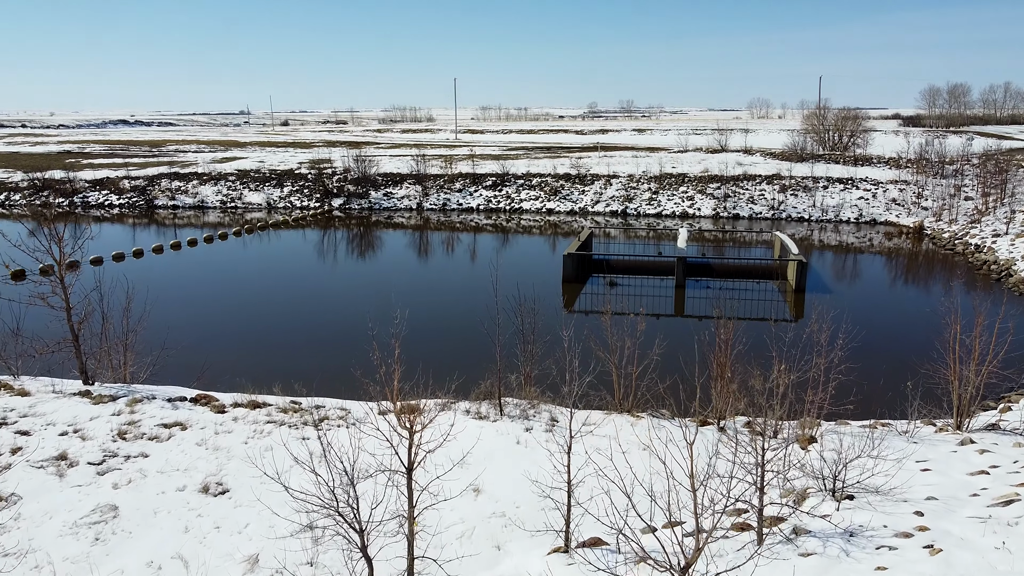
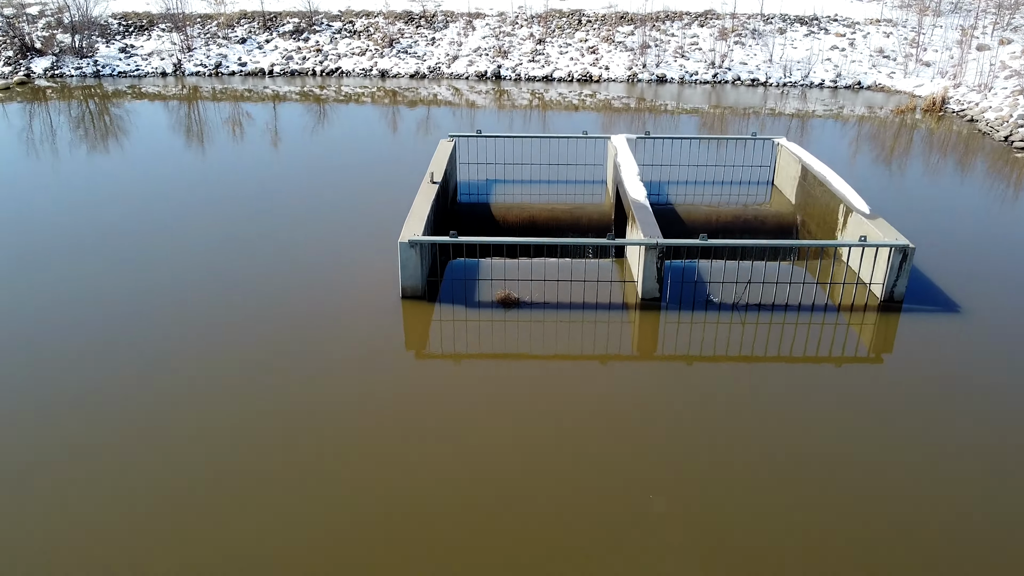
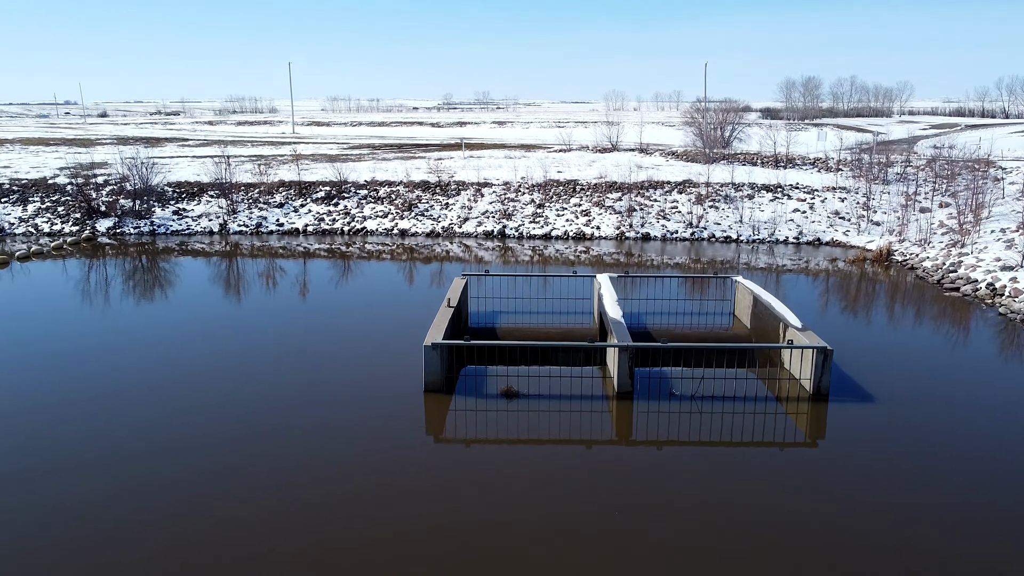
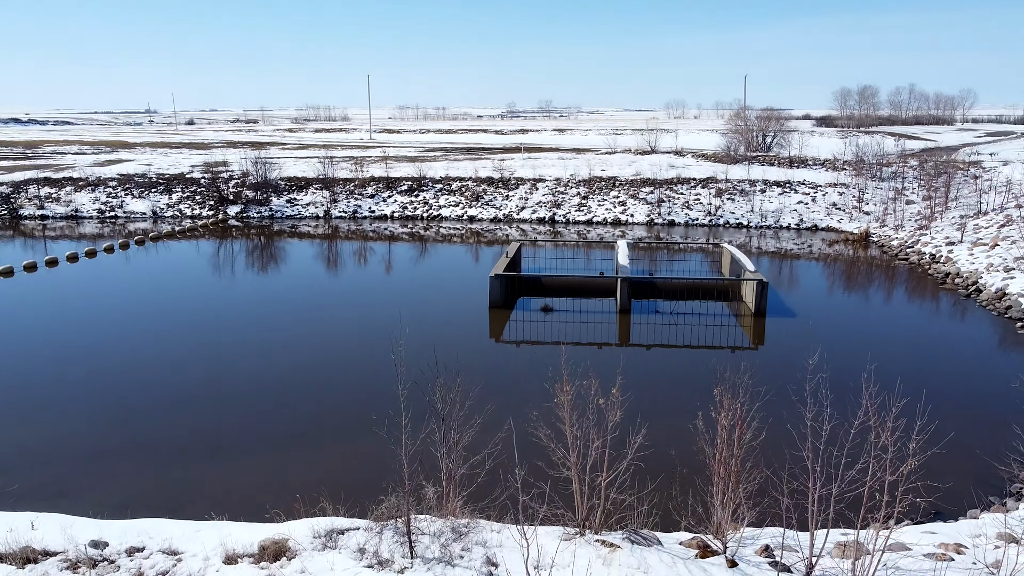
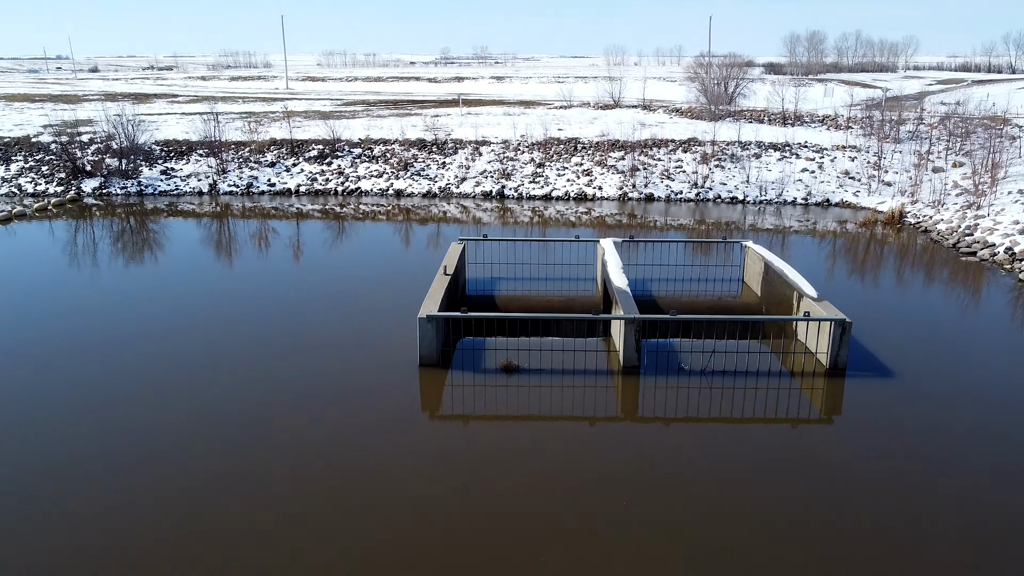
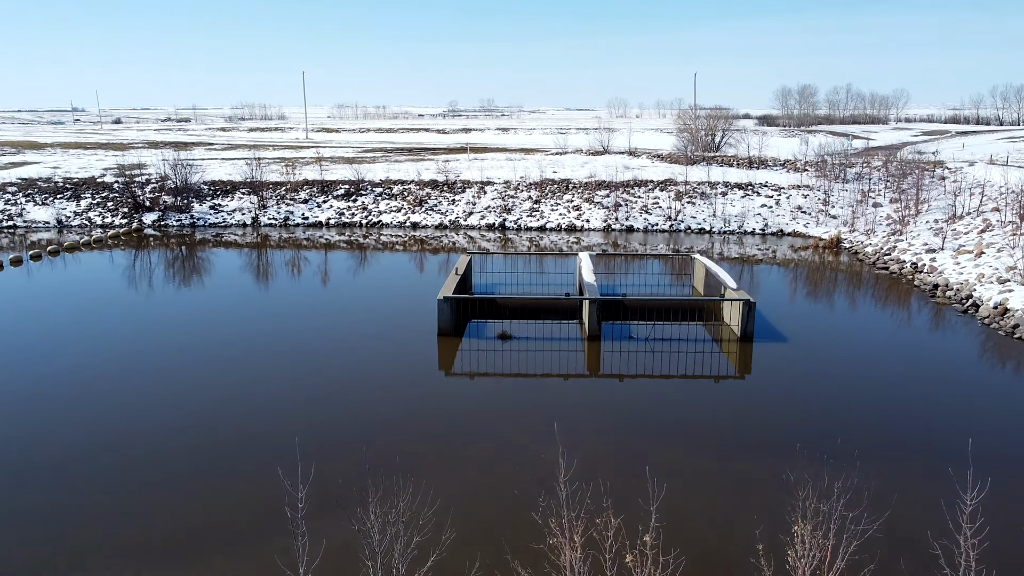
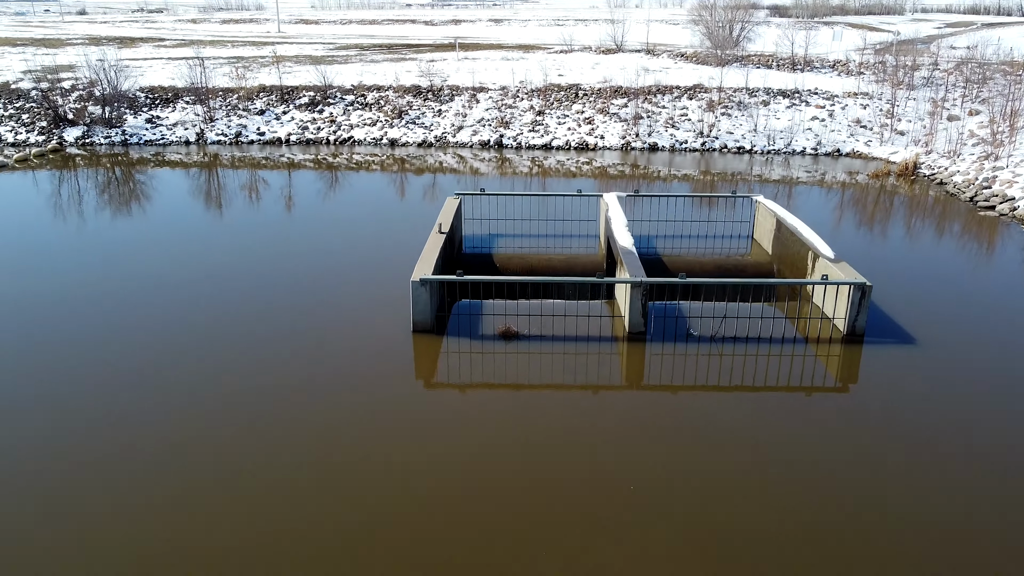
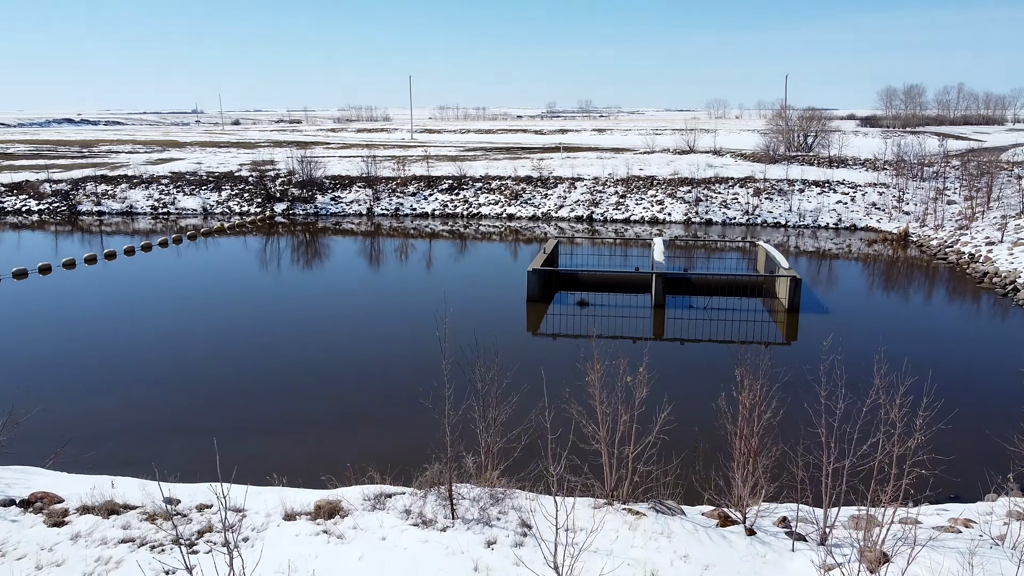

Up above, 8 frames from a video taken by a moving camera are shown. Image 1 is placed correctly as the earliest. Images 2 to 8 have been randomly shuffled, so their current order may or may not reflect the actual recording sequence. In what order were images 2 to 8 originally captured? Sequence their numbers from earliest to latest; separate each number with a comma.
8, 4, 6, 3, 5, 7, 2
